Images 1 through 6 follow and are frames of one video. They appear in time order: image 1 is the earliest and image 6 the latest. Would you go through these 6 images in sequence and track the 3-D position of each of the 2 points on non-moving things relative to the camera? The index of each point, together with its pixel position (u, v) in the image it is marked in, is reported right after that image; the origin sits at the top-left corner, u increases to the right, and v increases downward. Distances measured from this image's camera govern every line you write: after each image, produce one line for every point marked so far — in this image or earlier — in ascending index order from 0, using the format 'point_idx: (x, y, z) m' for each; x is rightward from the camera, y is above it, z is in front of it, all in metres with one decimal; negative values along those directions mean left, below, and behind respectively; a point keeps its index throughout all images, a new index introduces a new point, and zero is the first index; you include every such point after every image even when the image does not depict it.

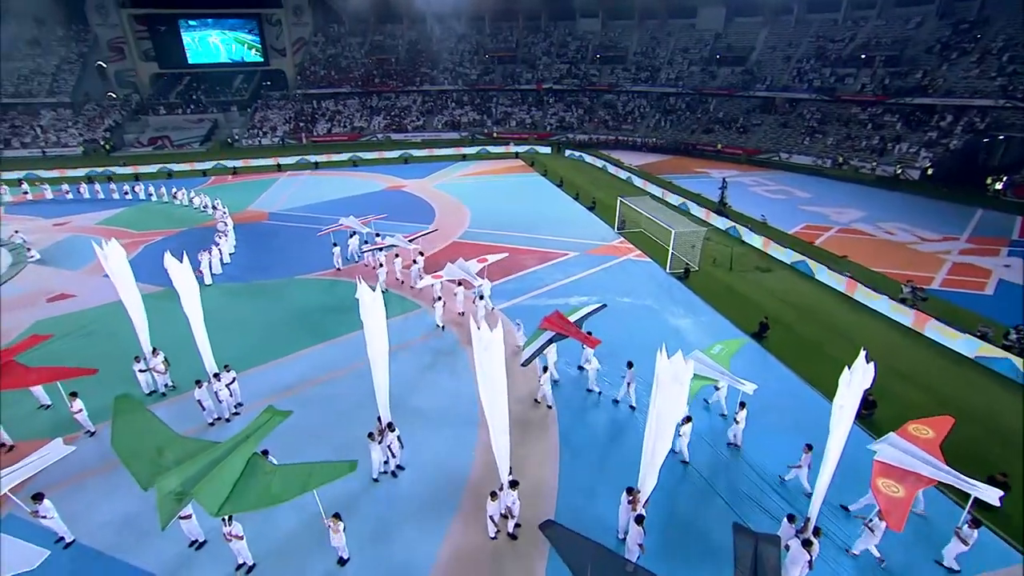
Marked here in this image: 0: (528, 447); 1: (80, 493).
0: (+0.4, -4.3, +13.3) m
1: (-10.3, -4.9, +12.1) m
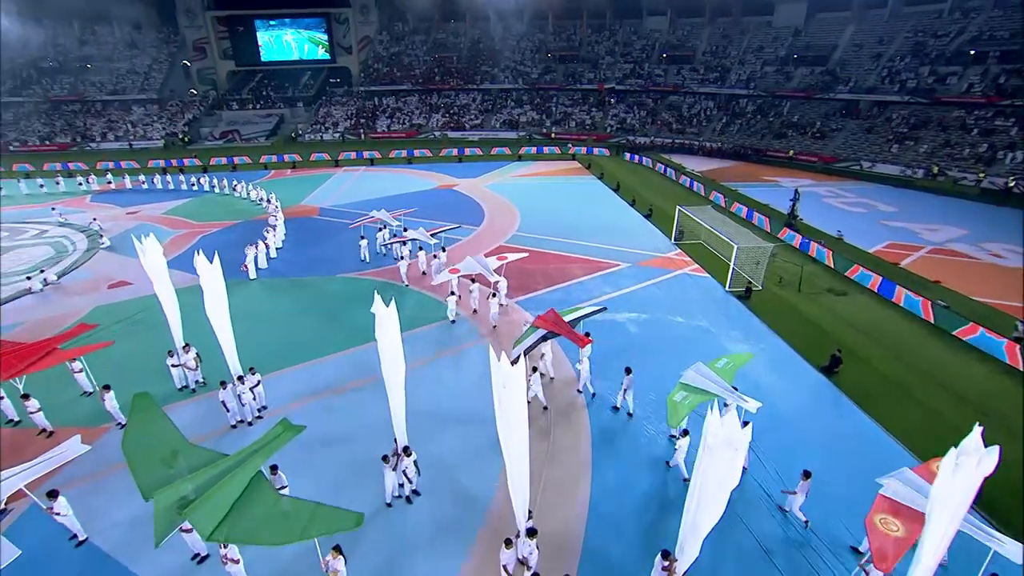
0: (+1.0, -4.7, +12.1) m
1: (-9.8, -4.8, +12.1) m
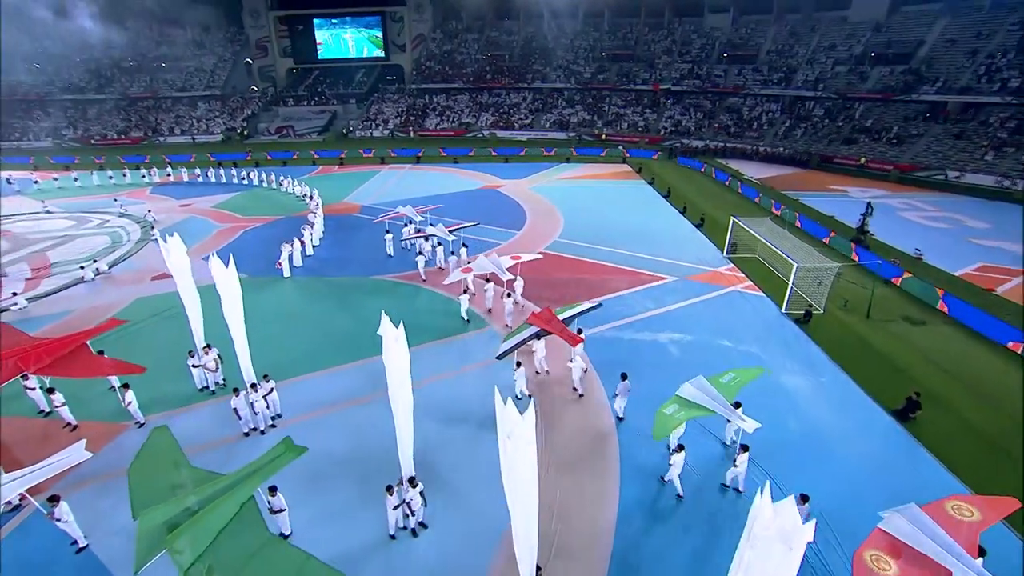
0: (+1.4, -5.1, +10.9) m
1: (-9.4, -4.8, +11.8) m
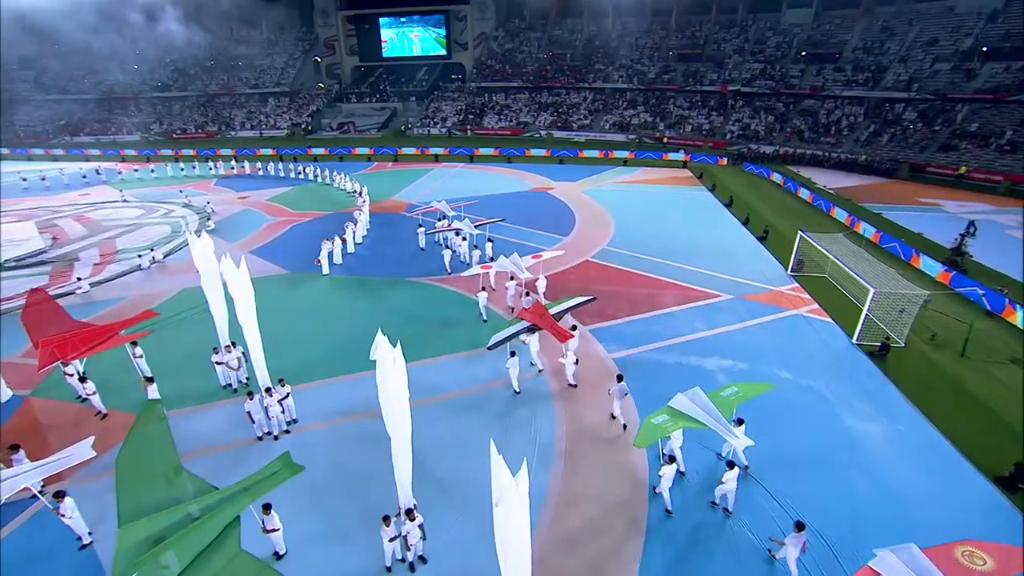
0: (+1.5, -5.6, +9.7) m
1: (-9.0, -4.6, +11.8) m
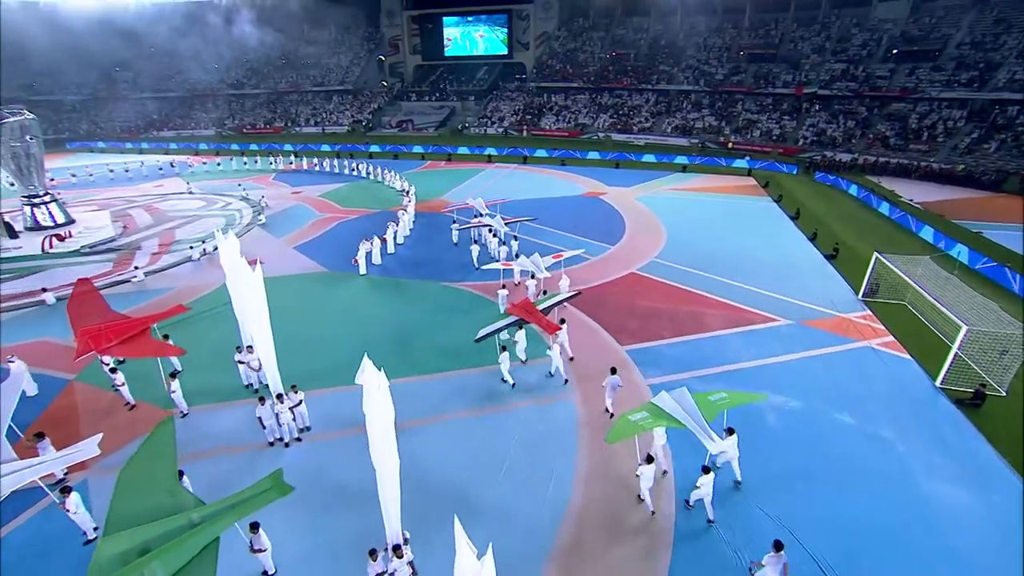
0: (+1.4, -6.0, +8.6) m
1: (-8.7, -4.5, +11.7) m
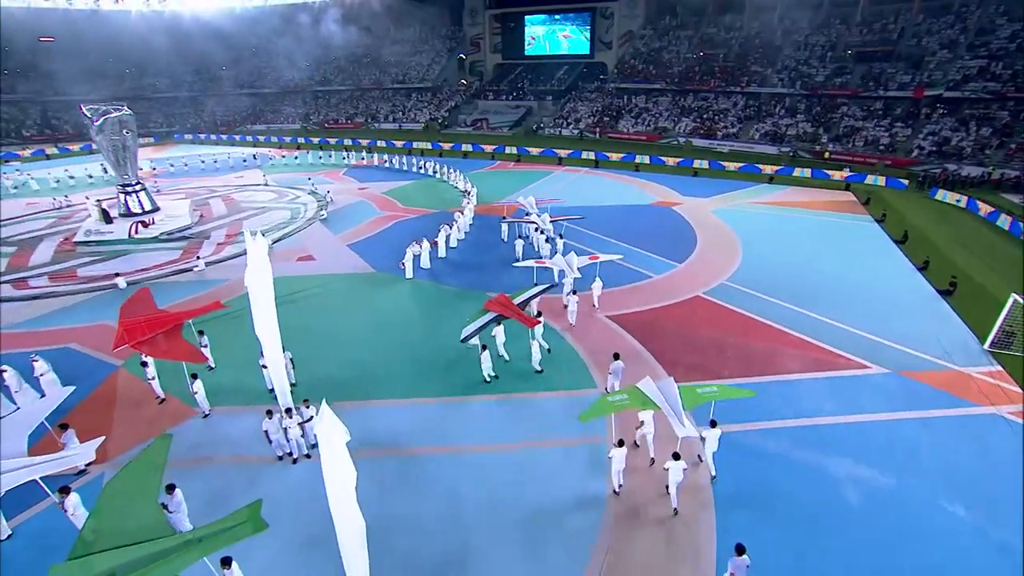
0: (+1.1, -6.6, +6.9) m
1: (-8.4, -4.5, +11.5) m
